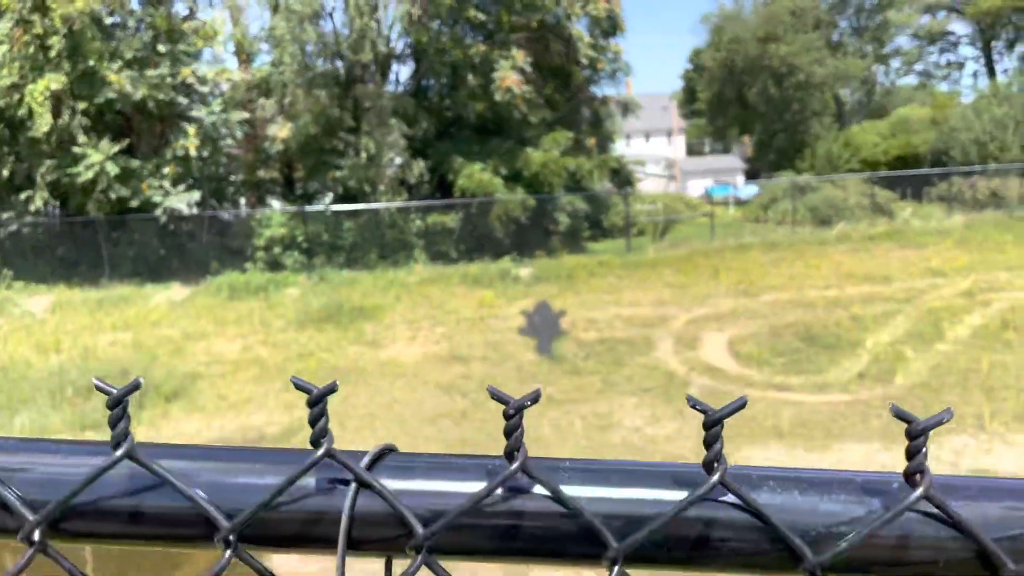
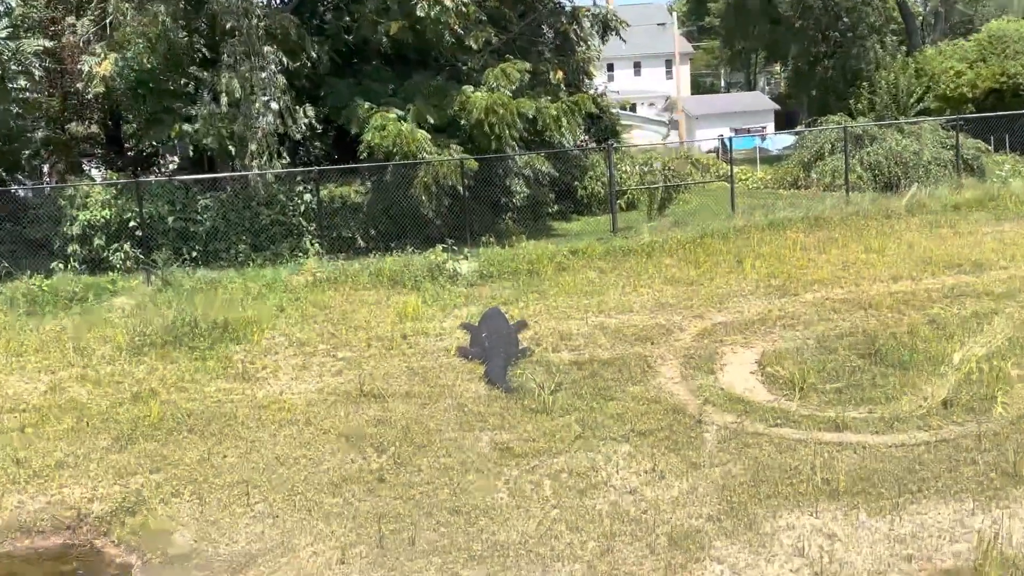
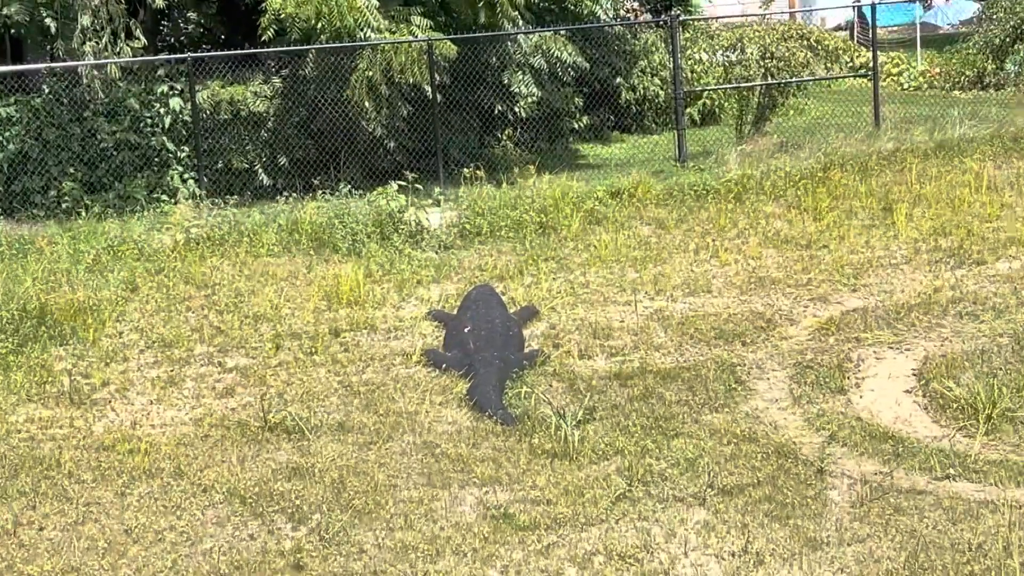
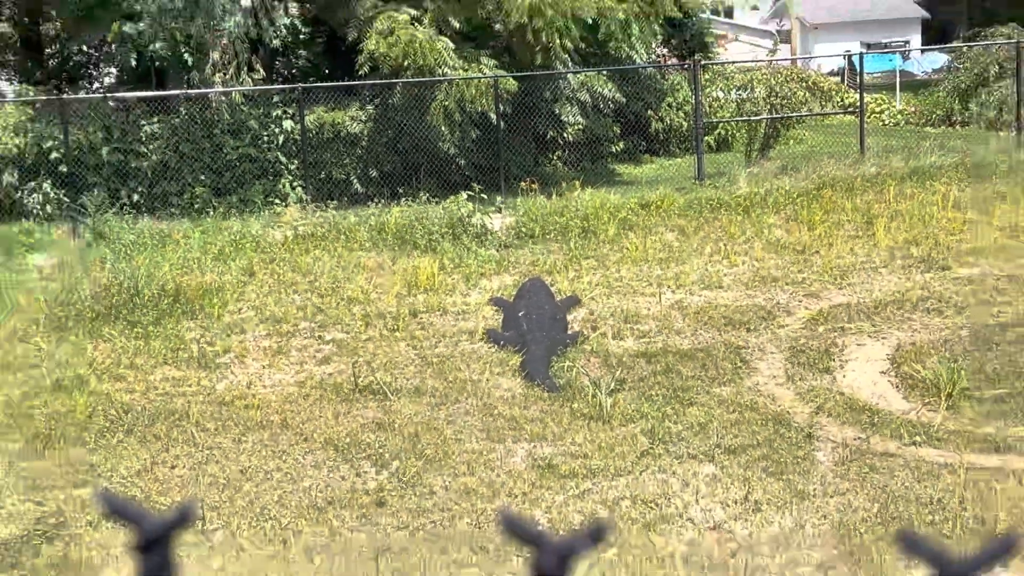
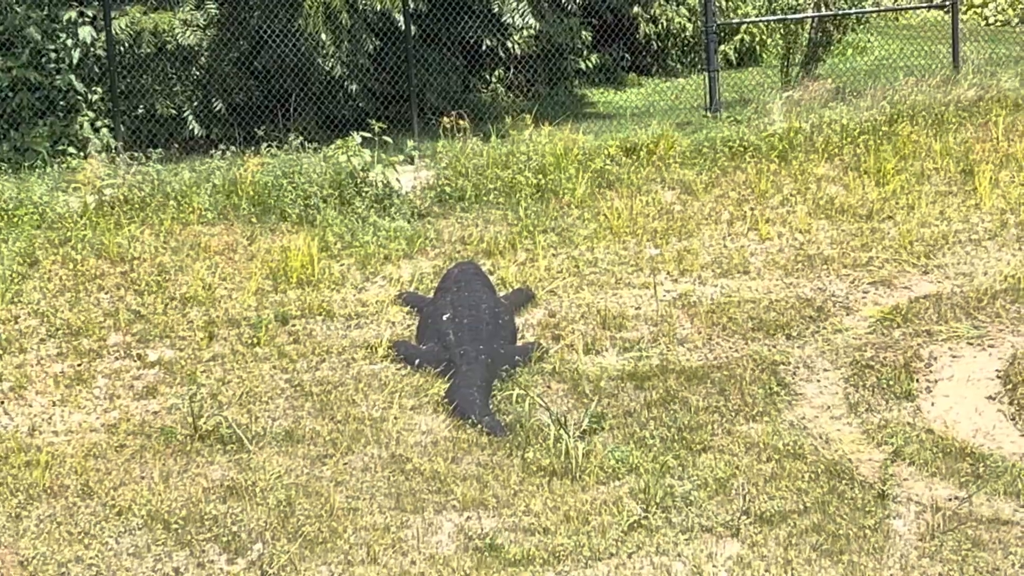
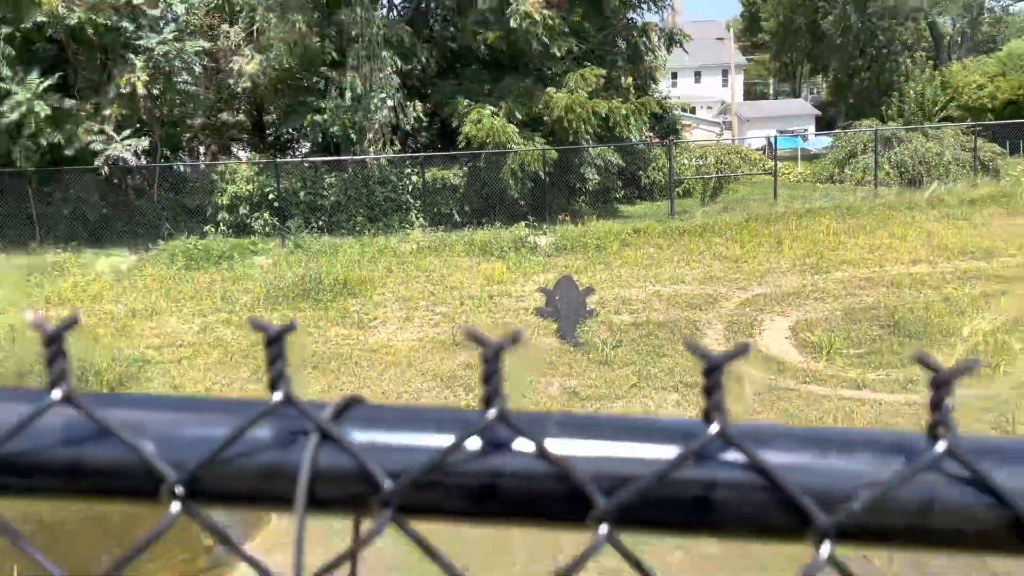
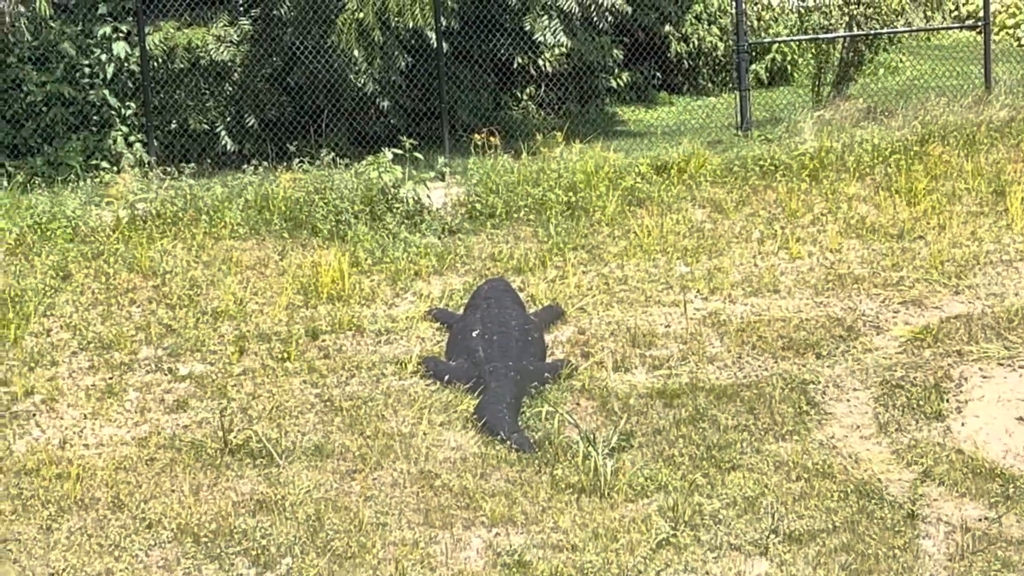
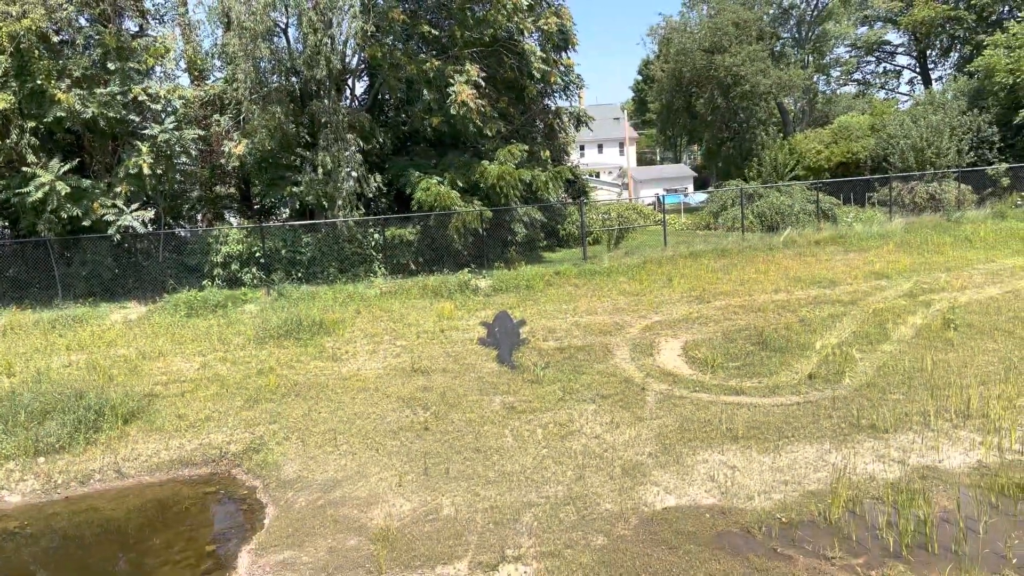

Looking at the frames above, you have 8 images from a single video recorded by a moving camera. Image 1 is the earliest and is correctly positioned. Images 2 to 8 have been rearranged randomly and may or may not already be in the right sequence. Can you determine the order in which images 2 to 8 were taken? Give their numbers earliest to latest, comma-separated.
8, 2, 3, 5, 7, 4, 6
